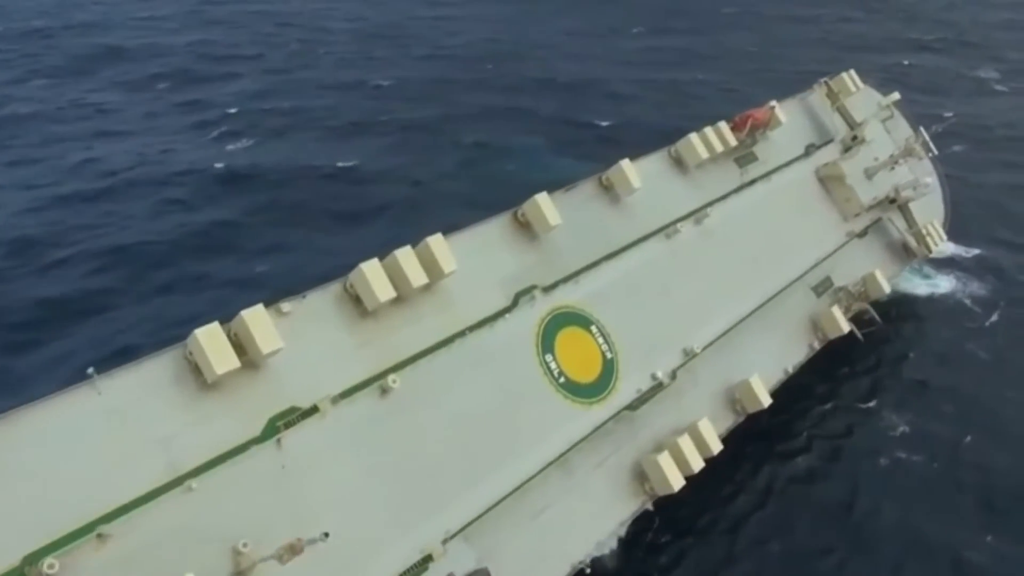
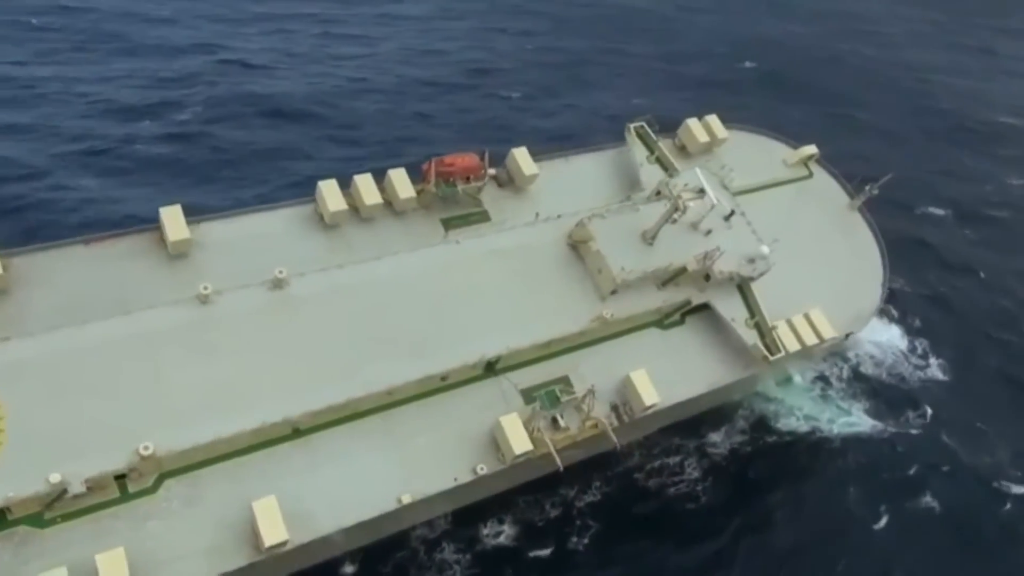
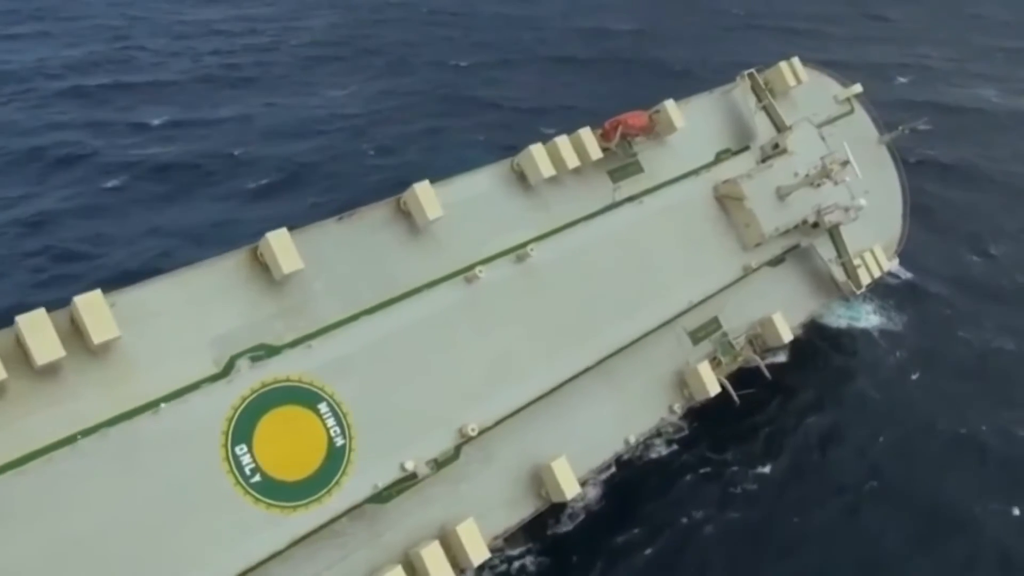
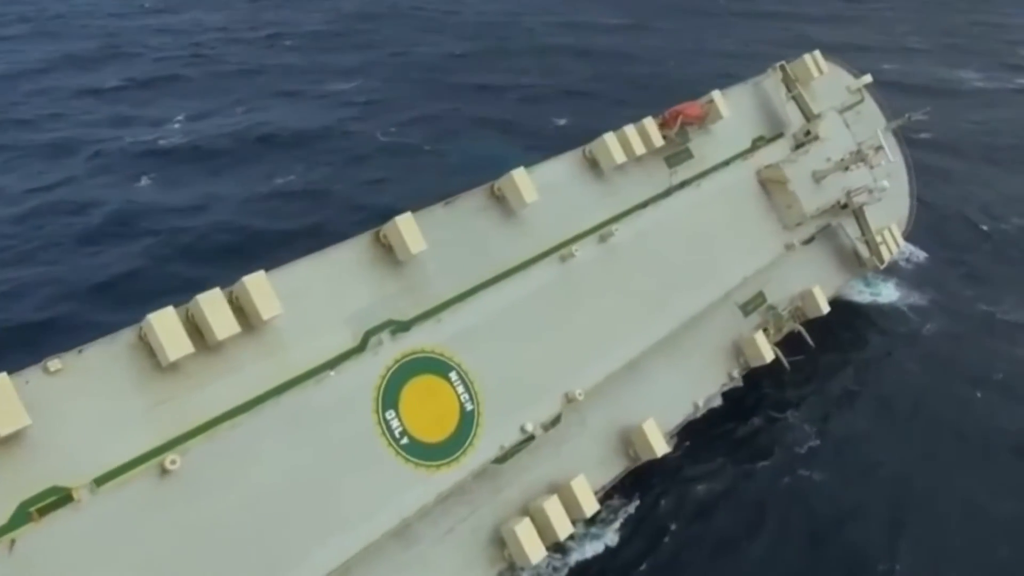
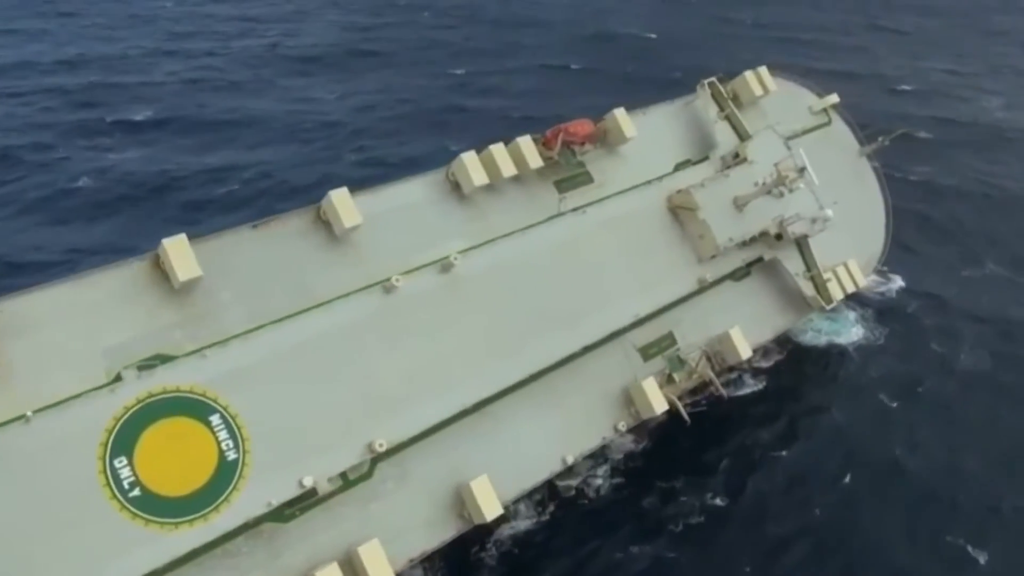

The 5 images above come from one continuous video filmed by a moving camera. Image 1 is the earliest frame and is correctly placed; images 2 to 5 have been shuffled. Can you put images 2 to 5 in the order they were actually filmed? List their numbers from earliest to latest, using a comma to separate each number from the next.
4, 3, 5, 2
